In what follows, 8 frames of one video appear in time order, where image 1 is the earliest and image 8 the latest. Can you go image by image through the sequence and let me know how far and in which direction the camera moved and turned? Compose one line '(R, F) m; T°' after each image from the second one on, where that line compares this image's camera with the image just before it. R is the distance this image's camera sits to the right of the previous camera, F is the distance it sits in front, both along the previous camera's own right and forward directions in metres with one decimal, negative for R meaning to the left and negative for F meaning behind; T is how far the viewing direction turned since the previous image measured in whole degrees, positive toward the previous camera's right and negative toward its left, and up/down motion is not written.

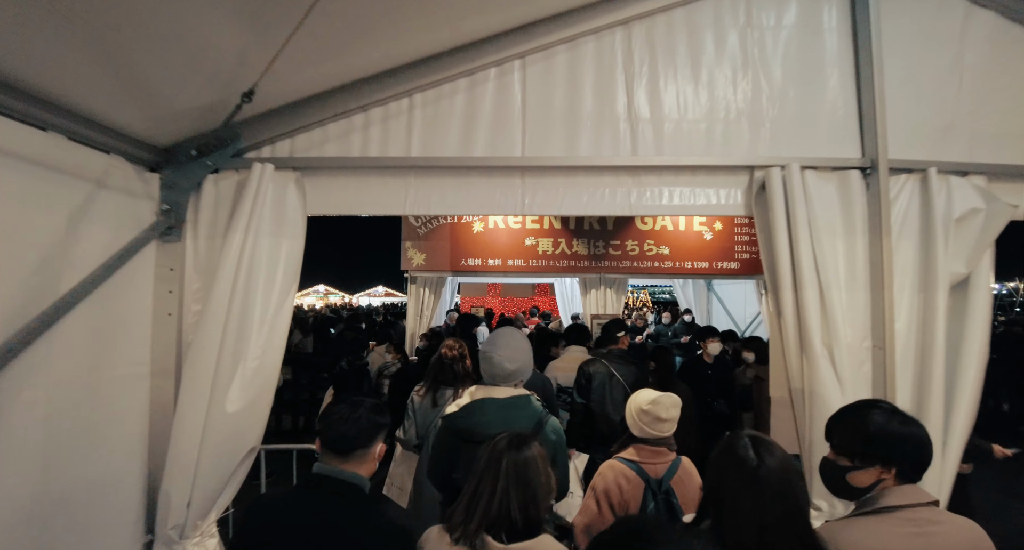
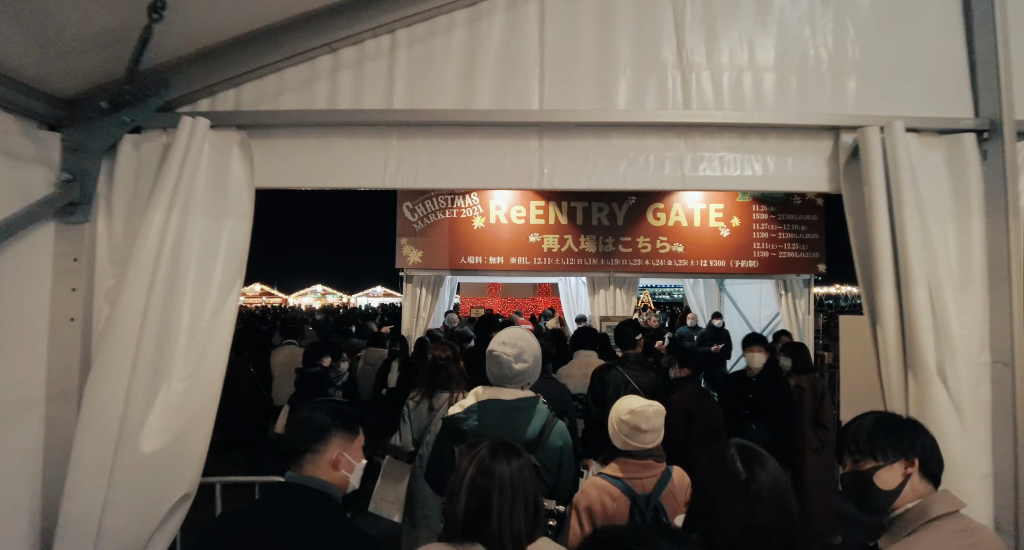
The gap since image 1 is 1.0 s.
(-0.1, +0.5) m; 0°
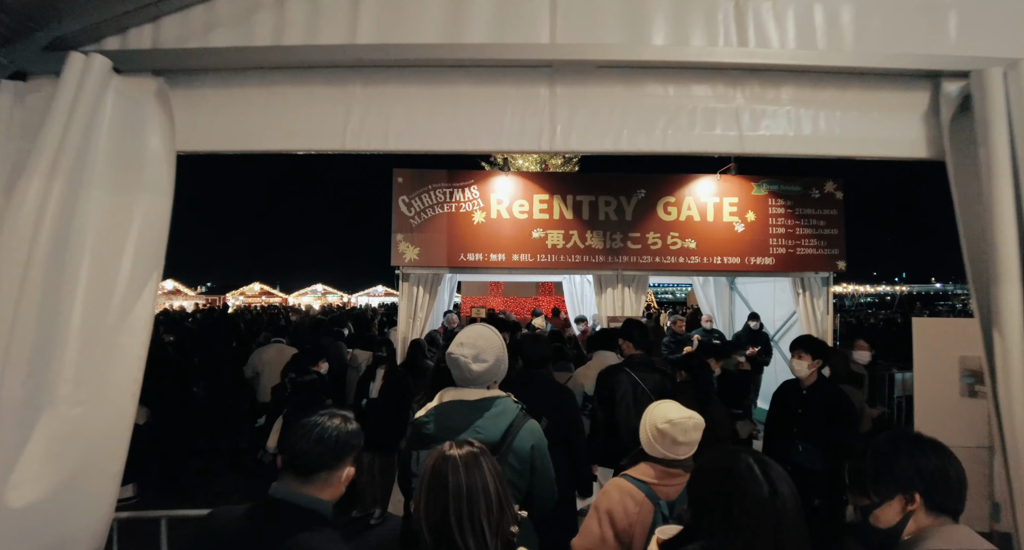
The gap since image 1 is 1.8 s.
(0.0, +0.4) m; 0°
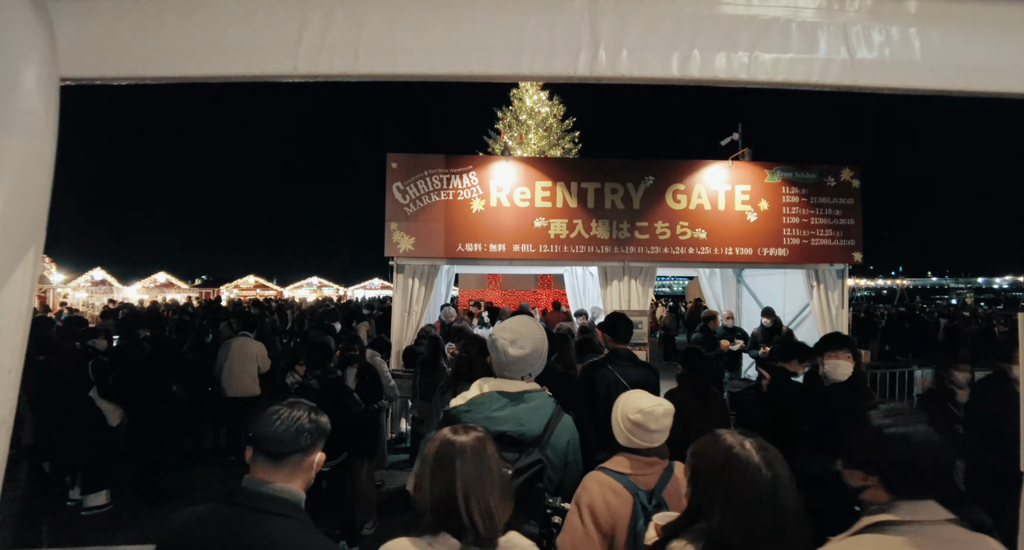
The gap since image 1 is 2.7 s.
(0.0, +0.3) m; 0°
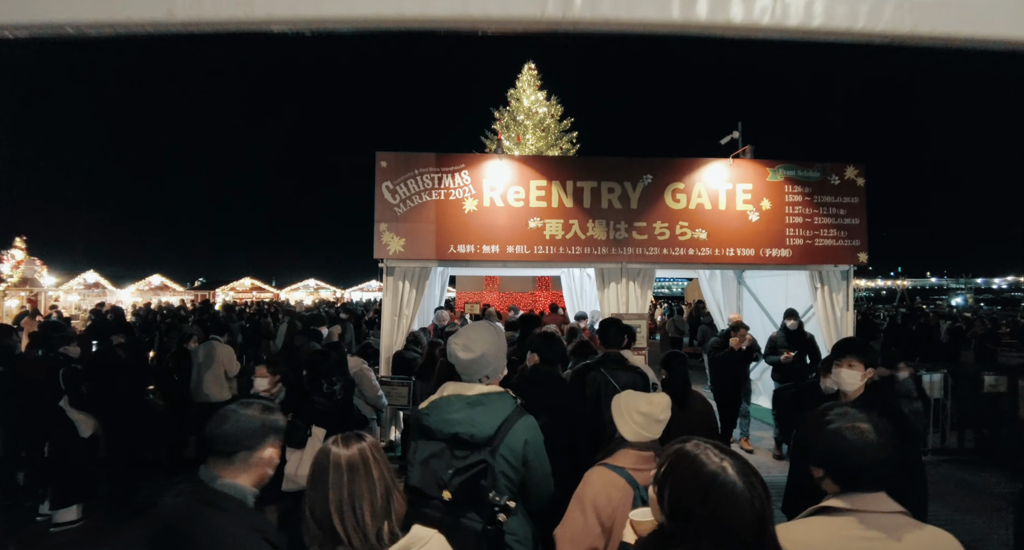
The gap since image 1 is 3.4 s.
(+0.1, +0.2) m; 0°
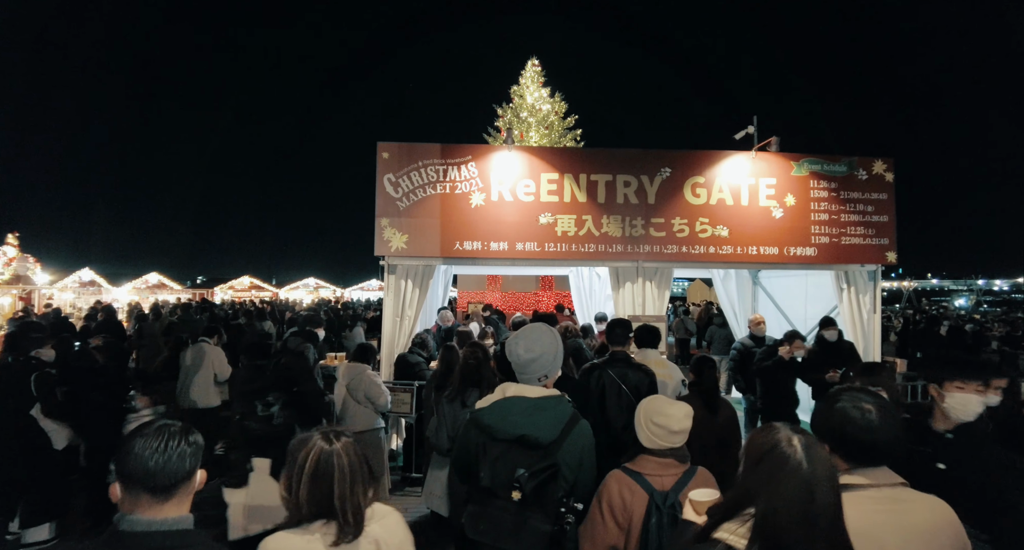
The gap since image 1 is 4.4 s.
(-0.1, +0.3) m; 0°
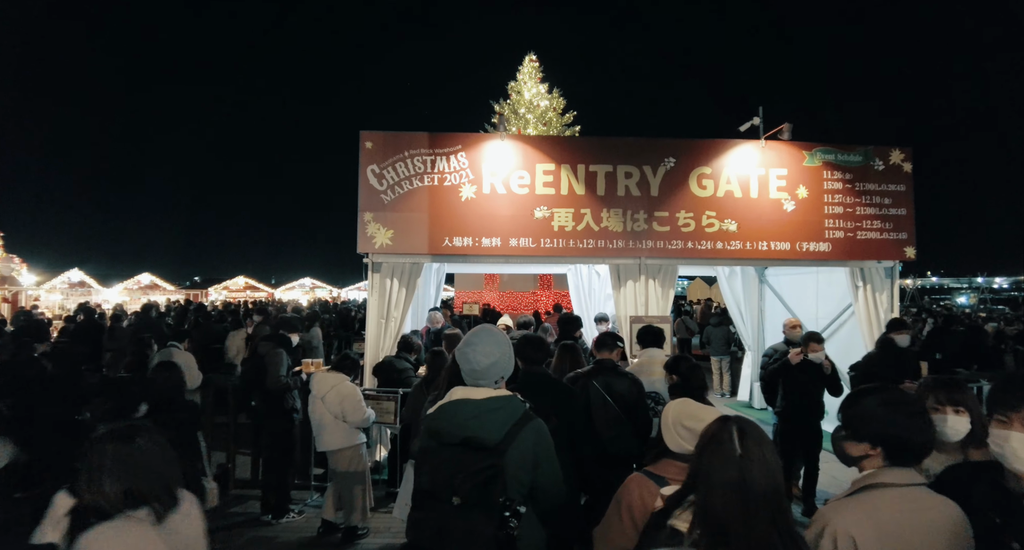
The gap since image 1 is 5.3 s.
(+0.1, +0.4) m; 0°
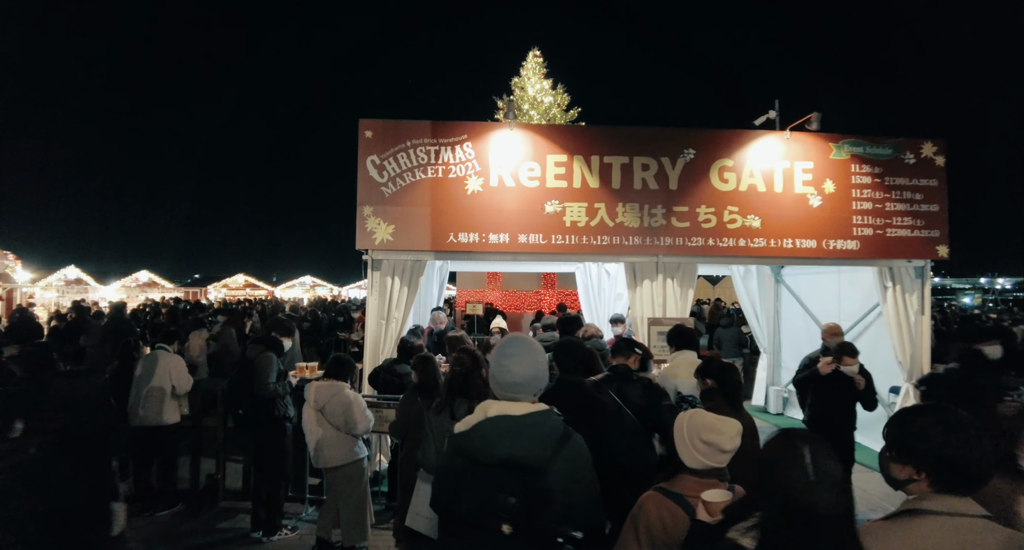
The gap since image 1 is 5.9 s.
(-0.1, +0.3) m; 0°
